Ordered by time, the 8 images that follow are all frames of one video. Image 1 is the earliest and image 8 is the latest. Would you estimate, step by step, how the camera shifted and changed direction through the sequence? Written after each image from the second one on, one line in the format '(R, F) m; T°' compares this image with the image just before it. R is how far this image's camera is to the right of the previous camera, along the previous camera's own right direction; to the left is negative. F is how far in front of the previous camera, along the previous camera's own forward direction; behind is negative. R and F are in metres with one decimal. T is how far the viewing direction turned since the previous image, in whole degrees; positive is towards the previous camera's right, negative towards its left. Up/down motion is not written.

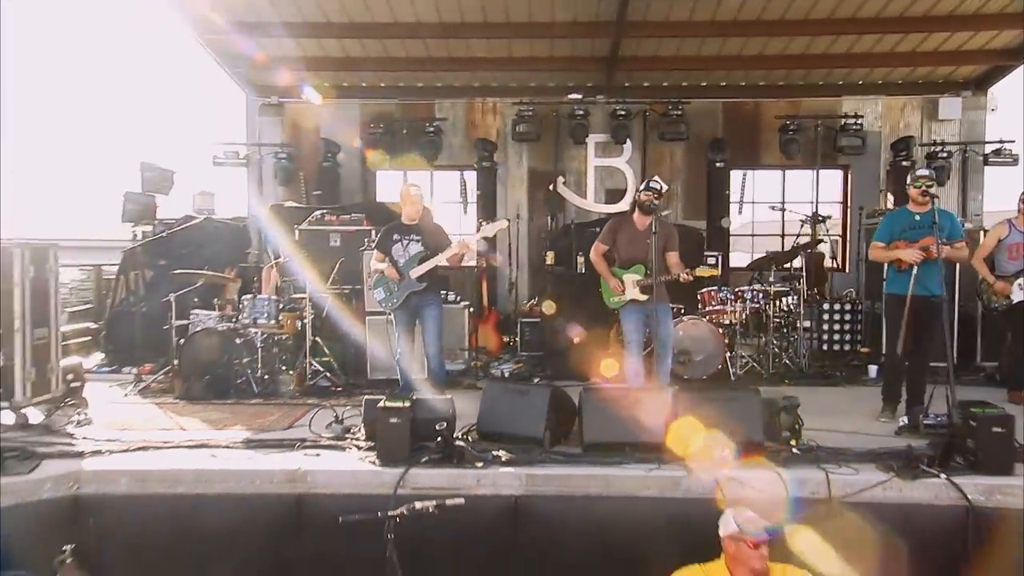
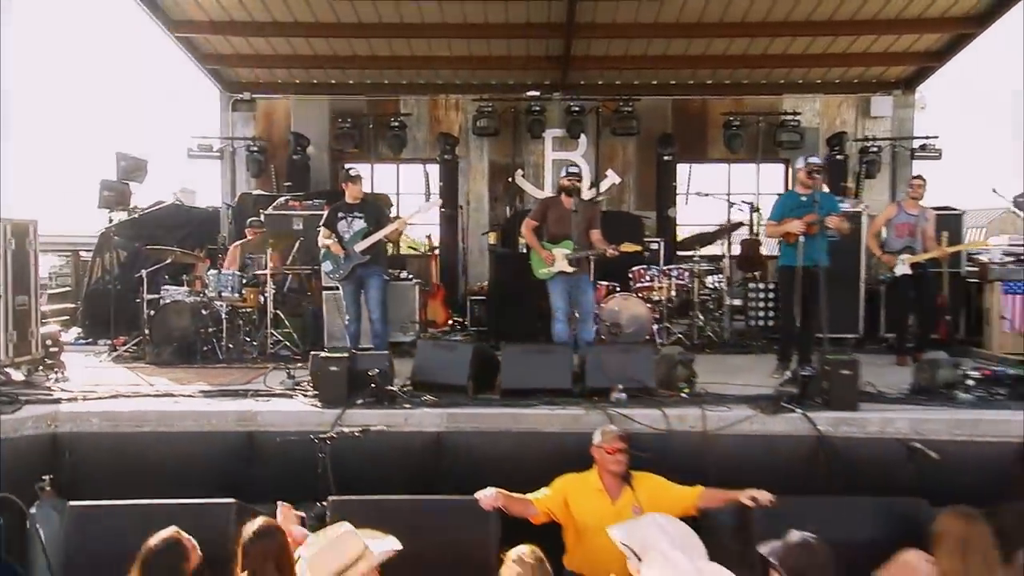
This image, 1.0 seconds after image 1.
(+0.4, -0.6) m; +1°
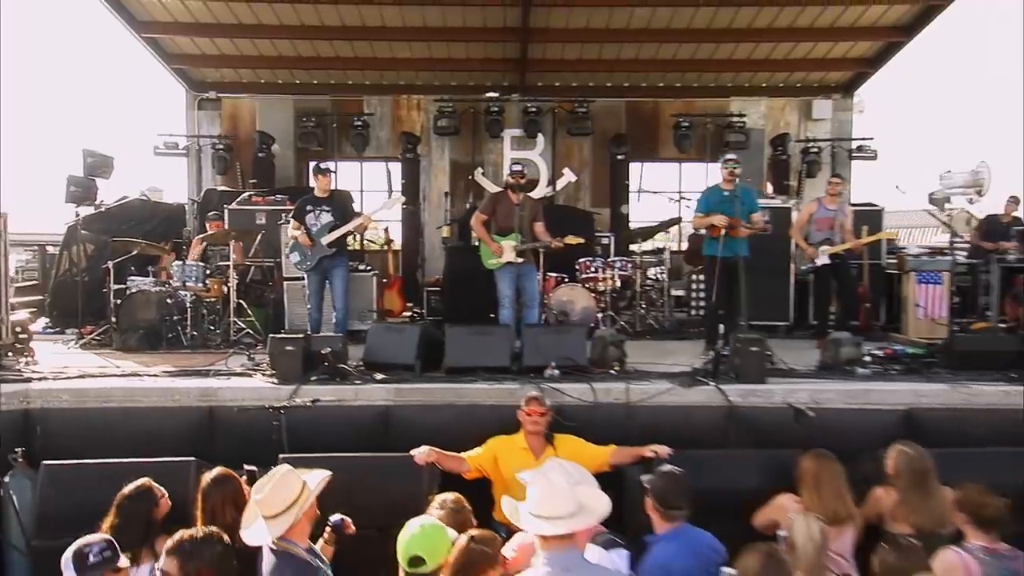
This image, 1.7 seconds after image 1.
(+0.2, -0.4) m; +2°
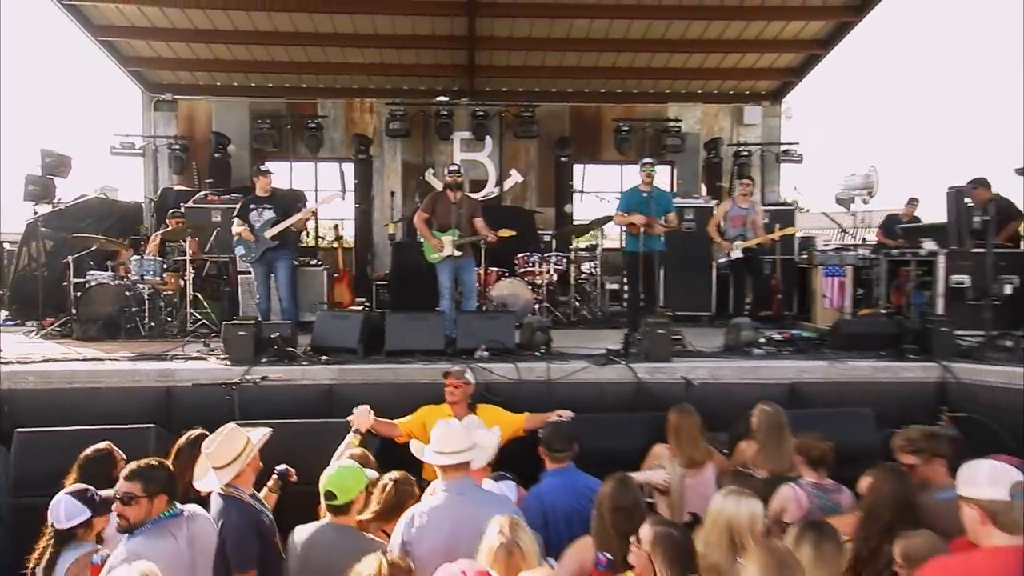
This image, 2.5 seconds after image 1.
(+0.2, -0.5) m; +3°
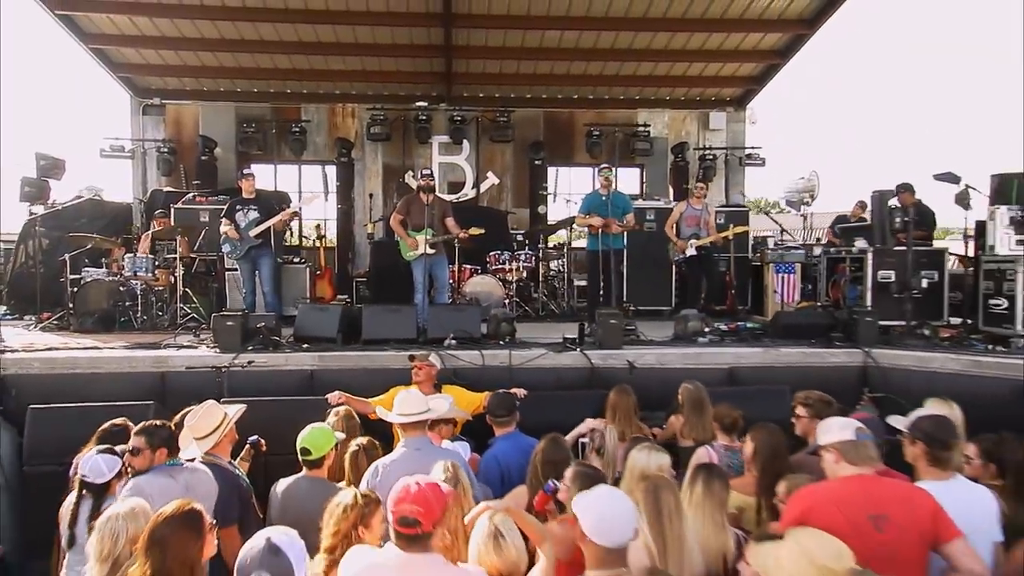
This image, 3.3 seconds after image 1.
(+0.2, -0.5) m; +1°
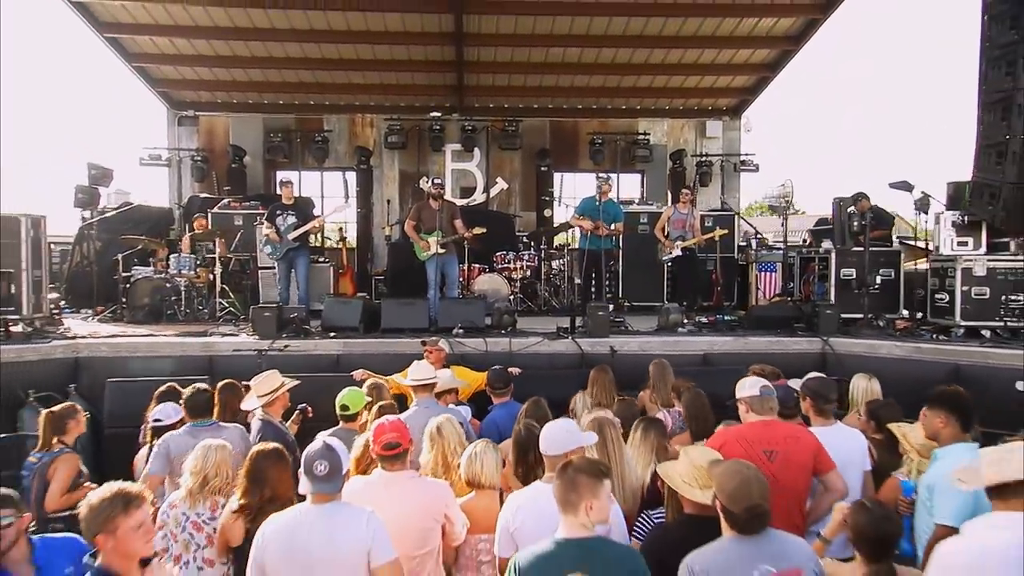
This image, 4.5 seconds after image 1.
(+0.1, -0.8) m; -1°
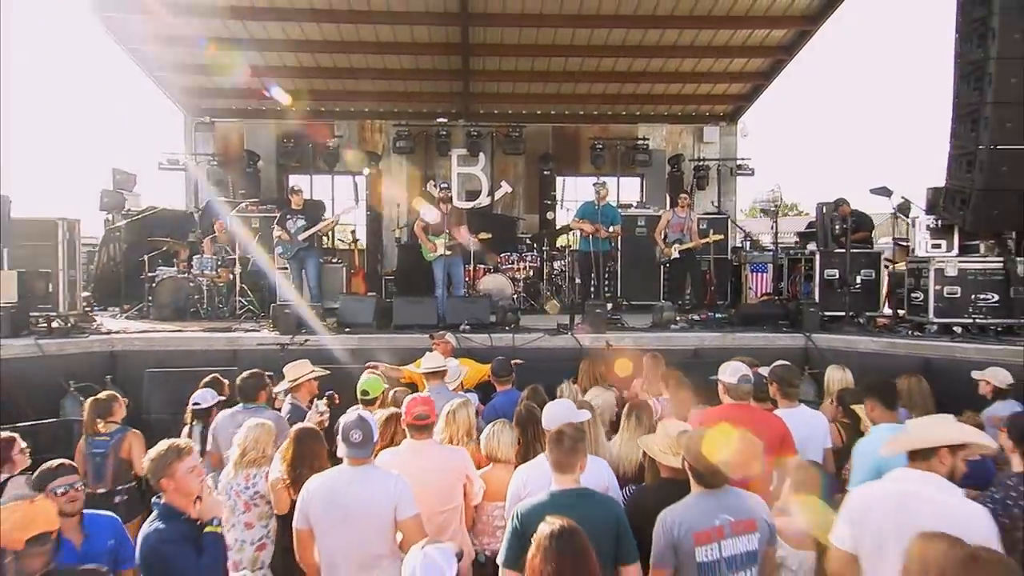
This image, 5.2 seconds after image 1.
(0.0, -0.5) m; 0°
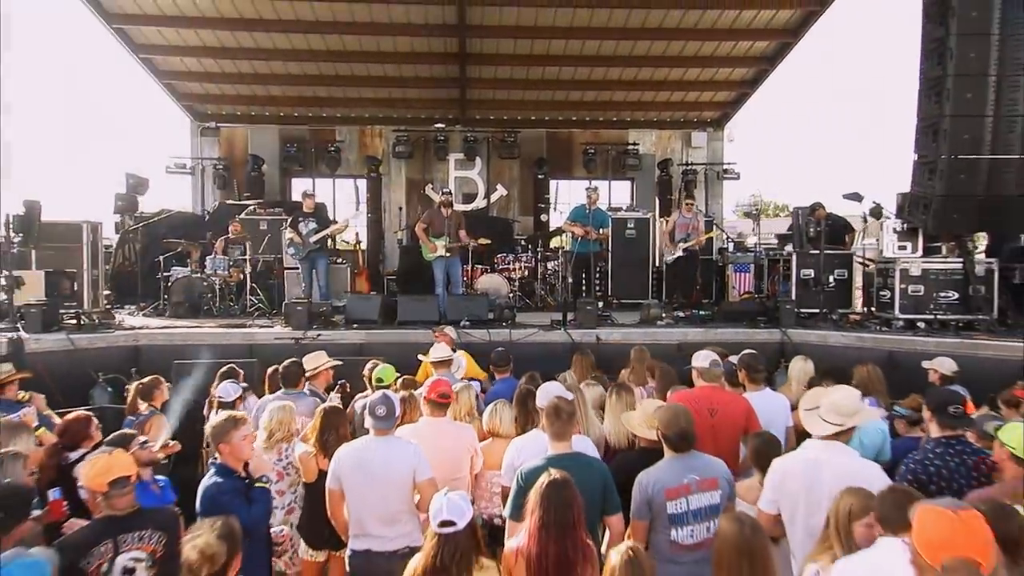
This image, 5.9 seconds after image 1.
(0.0, -0.5) m; 0°
